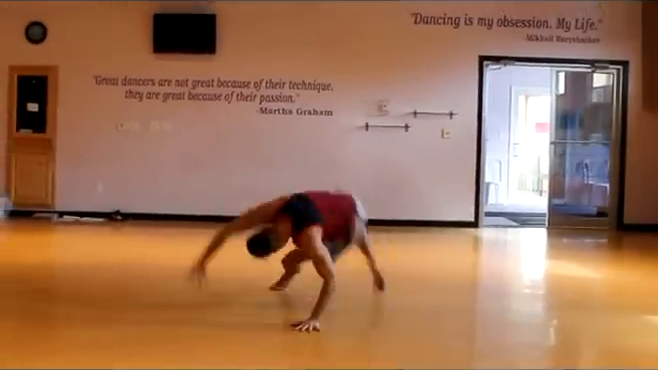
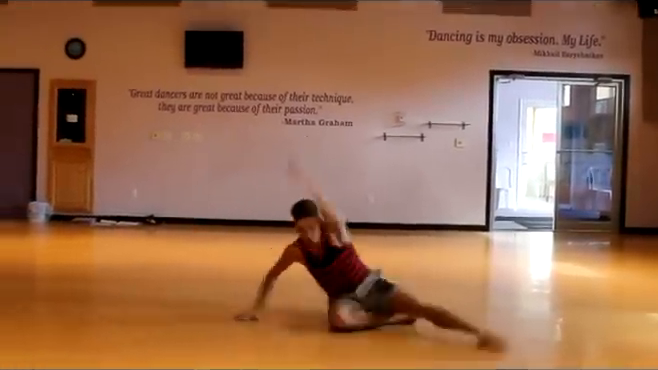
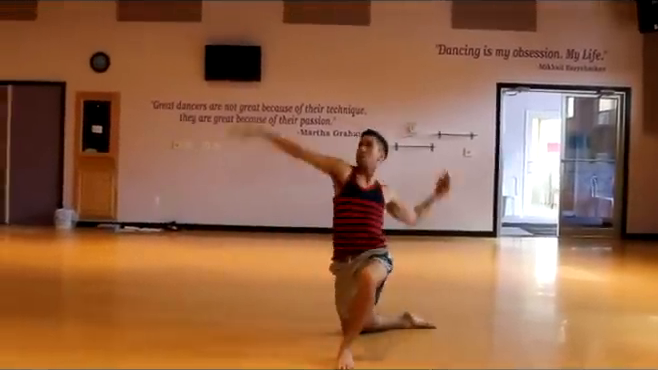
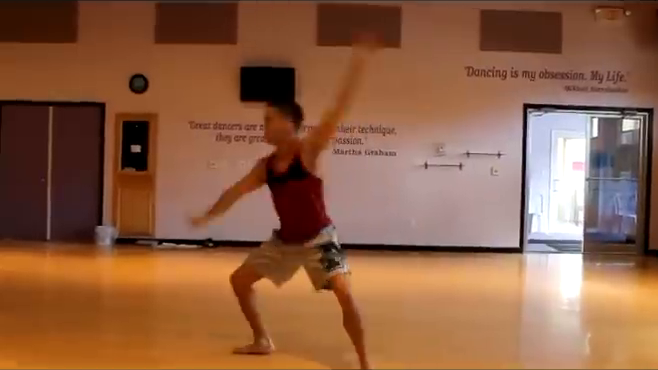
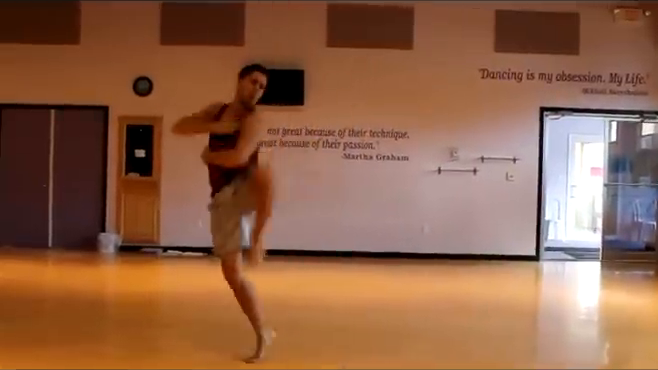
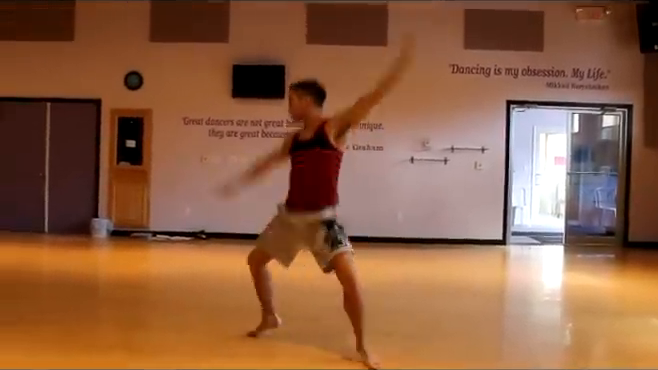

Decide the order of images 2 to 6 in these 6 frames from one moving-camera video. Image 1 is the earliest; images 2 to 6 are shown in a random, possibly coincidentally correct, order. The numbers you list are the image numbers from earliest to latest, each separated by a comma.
2, 3, 6, 4, 5
